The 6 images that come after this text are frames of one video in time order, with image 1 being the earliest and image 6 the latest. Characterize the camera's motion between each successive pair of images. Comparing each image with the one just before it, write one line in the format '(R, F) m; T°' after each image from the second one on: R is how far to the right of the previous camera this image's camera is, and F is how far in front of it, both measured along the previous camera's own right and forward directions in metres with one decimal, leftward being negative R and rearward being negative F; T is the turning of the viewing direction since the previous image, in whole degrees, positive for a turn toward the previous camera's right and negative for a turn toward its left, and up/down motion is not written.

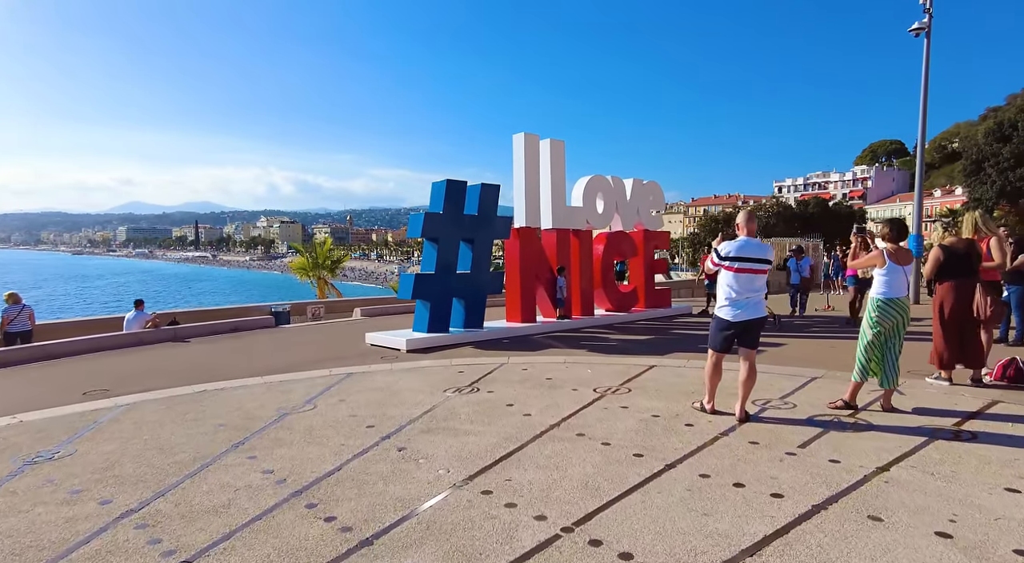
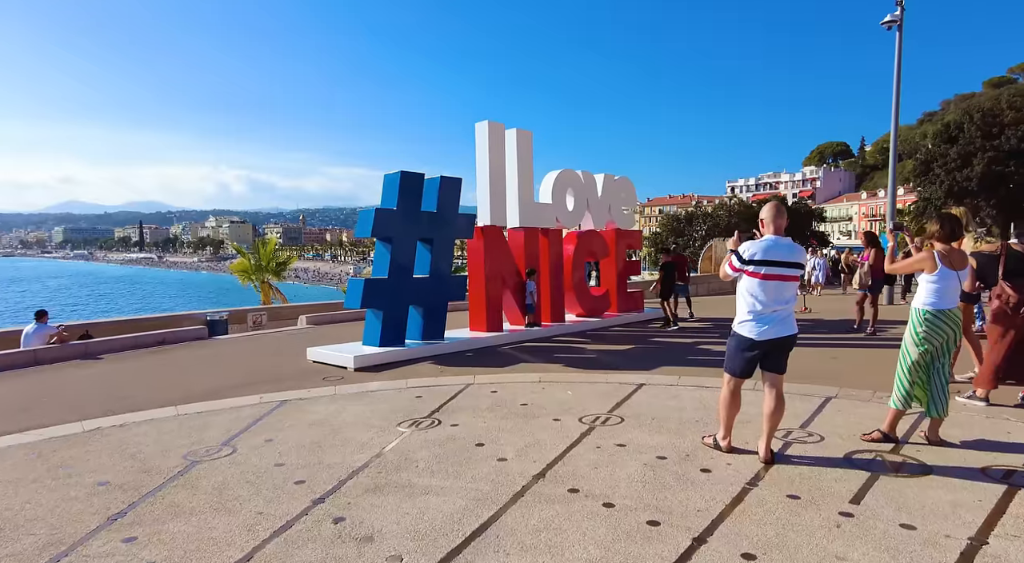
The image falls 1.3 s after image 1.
(-0.1, +1.3) m; +4°
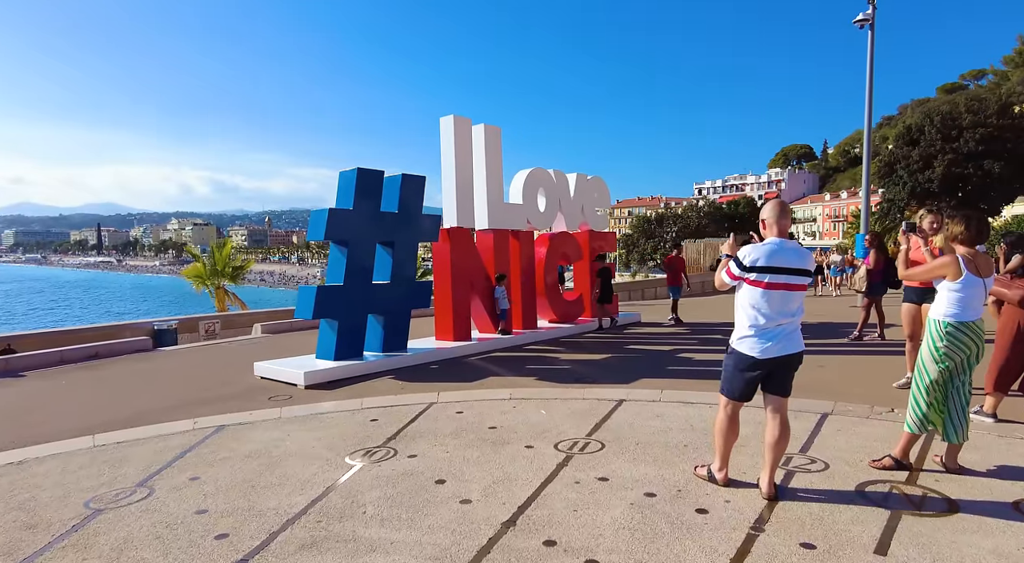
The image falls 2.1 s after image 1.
(0.0, +0.7) m; +3°
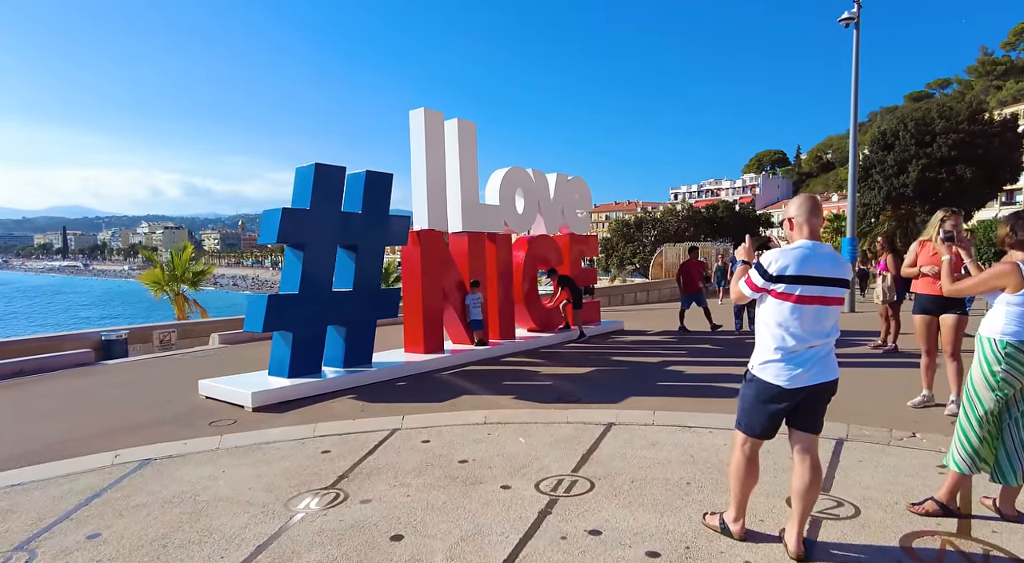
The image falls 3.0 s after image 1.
(0.0, +0.8) m; +2°
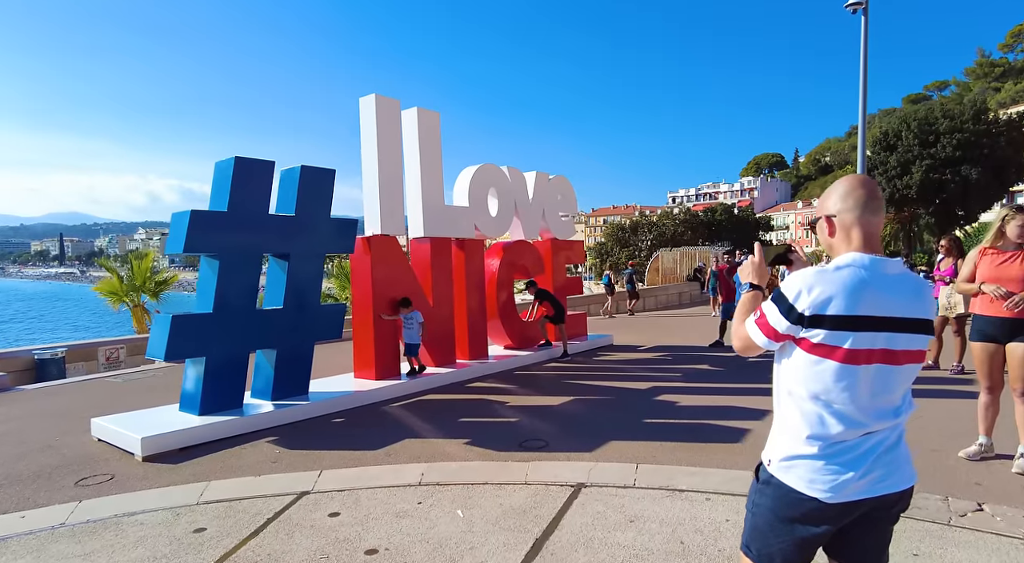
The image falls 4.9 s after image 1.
(+0.4, +1.3) m; 0°
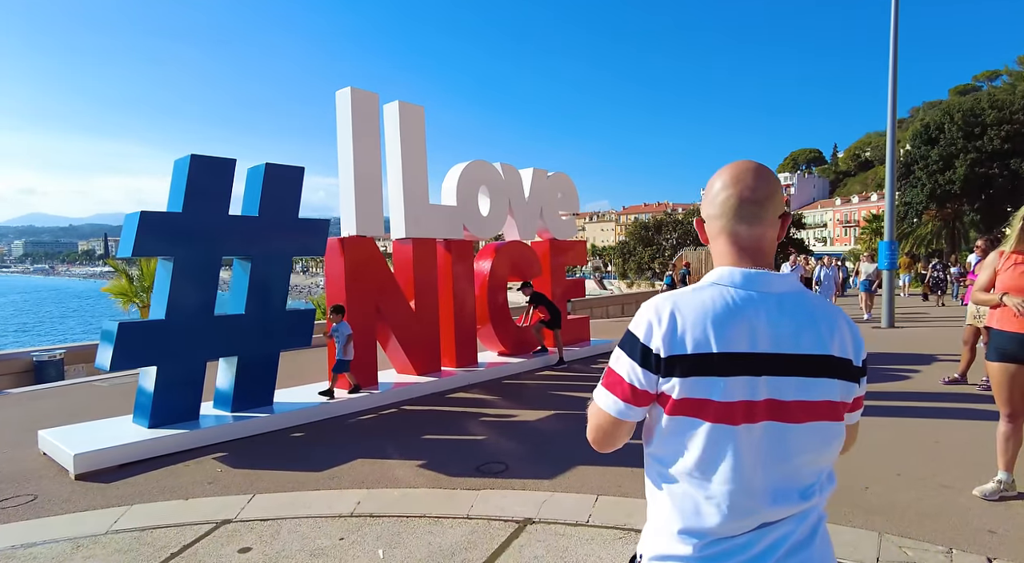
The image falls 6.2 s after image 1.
(+0.6, +0.6) m; -3°
